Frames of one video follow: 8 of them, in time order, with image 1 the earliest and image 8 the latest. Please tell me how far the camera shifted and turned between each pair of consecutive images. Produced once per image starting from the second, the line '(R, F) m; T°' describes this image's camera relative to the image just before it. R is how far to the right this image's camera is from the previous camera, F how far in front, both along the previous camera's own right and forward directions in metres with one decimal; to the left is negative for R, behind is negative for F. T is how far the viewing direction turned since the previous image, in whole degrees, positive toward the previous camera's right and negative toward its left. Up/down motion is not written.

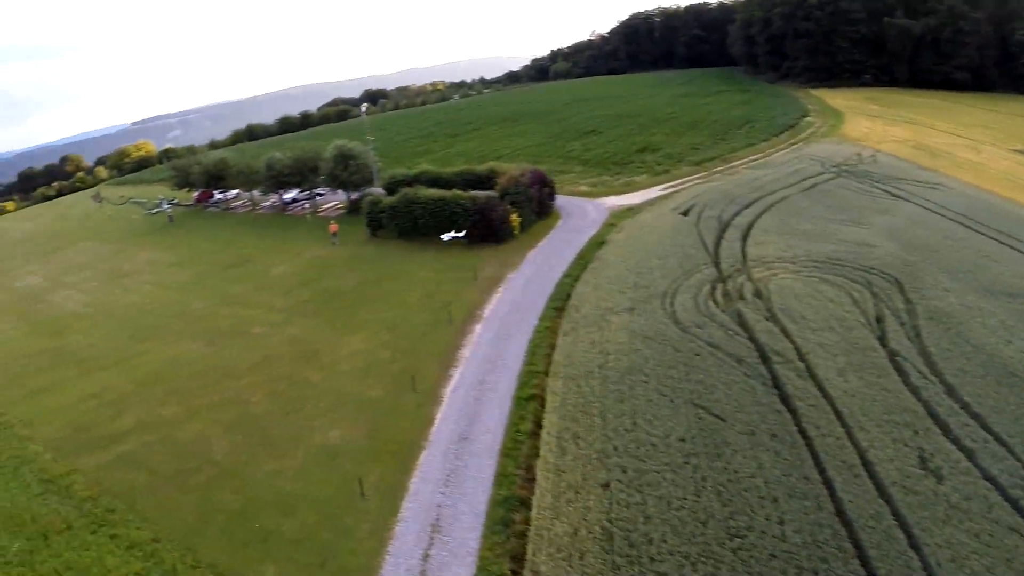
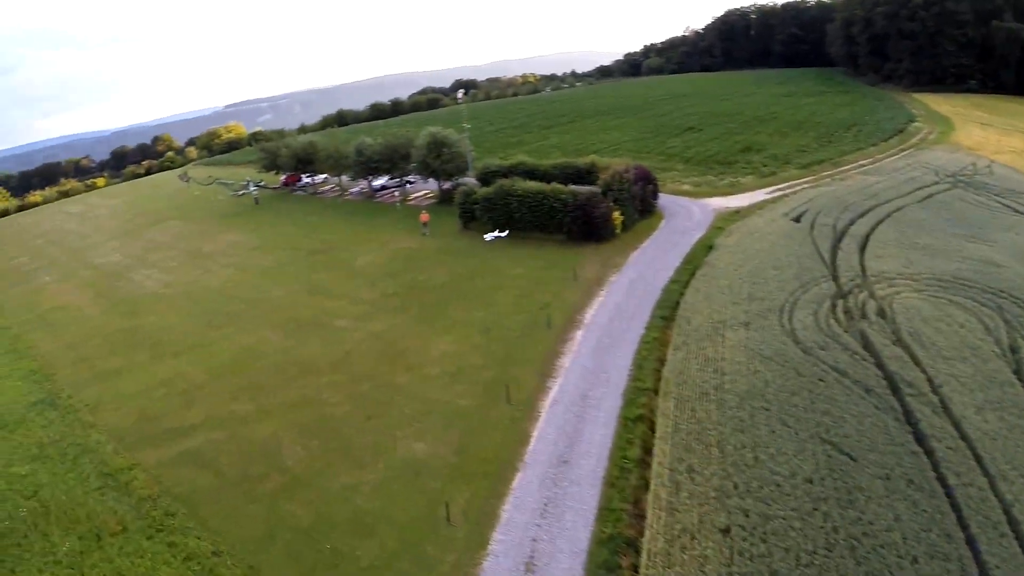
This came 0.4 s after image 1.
(-1.9, +4.1) m; -7°
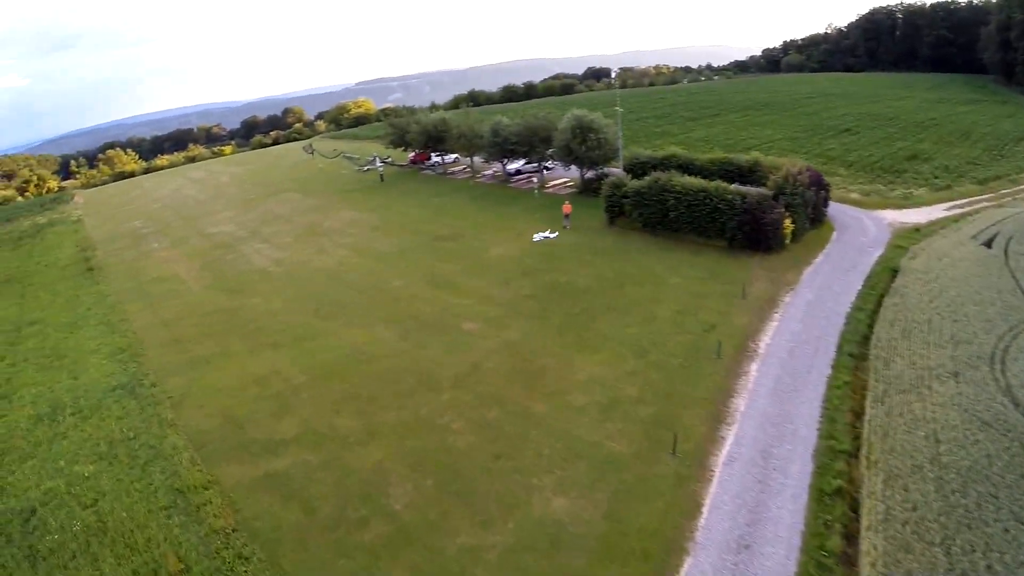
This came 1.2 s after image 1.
(-2.8, +5.9) m; -9°
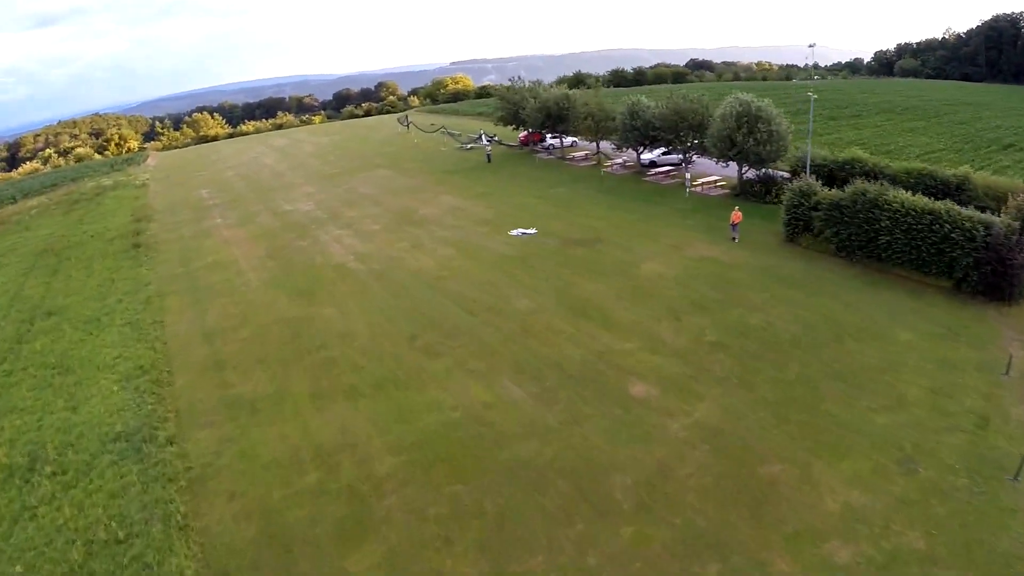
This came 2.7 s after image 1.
(-3.6, +8.1) m; -6°
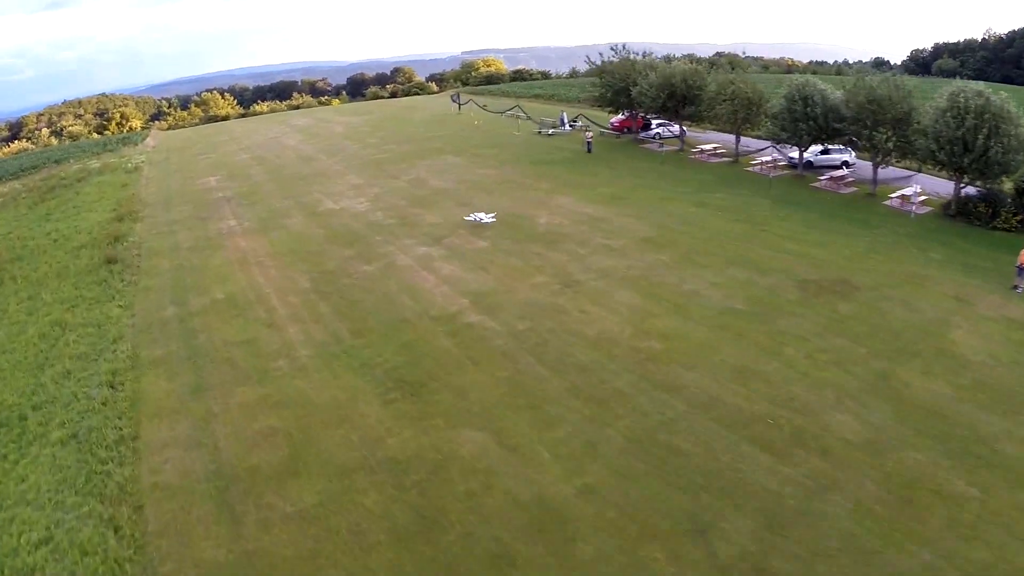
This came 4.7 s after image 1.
(-5.5, +9.9) m; +1°
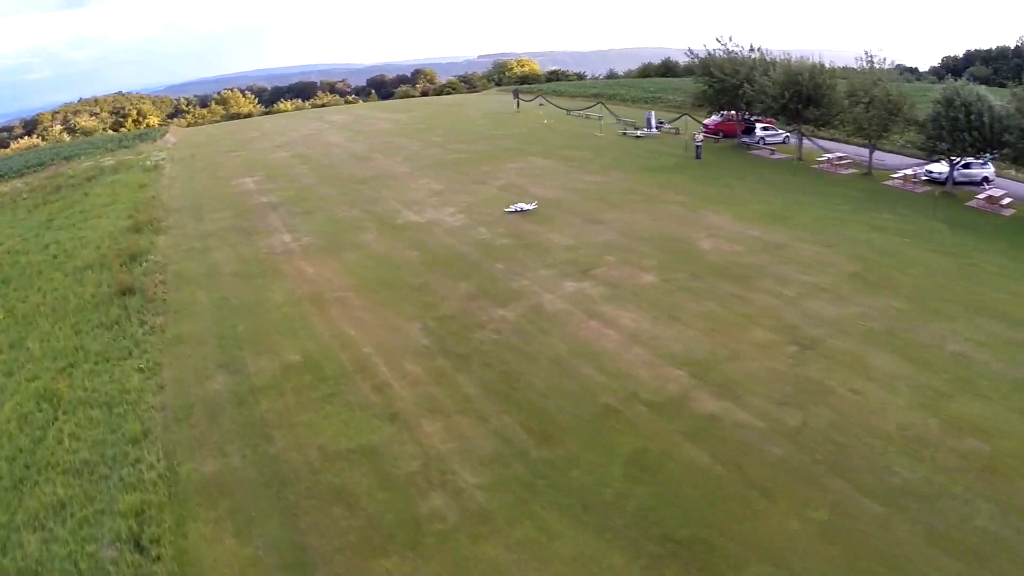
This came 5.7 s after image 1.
(-3.7, +5.0) m; 0°
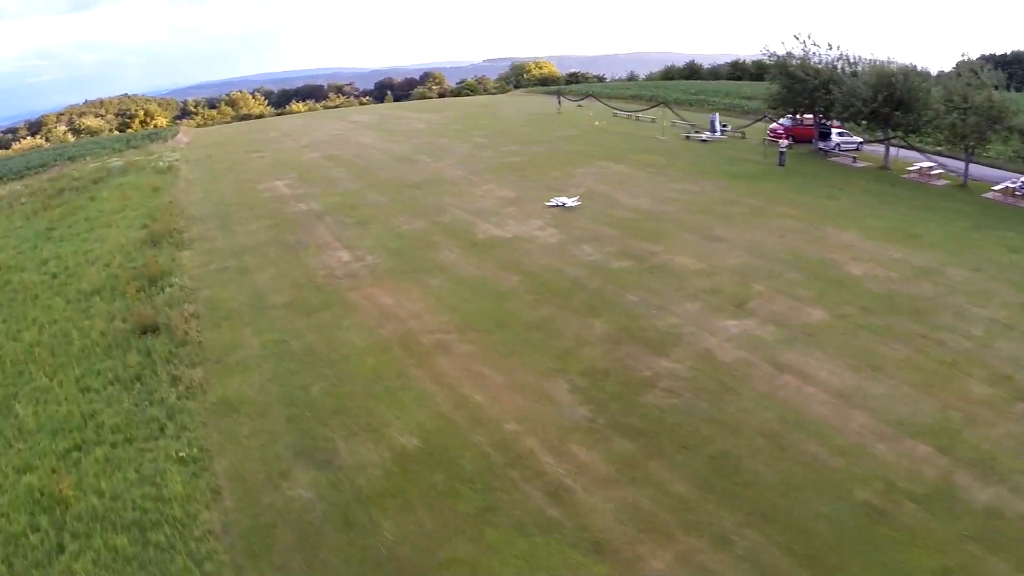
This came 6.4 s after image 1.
(-2.3, +2.8) m; +1°
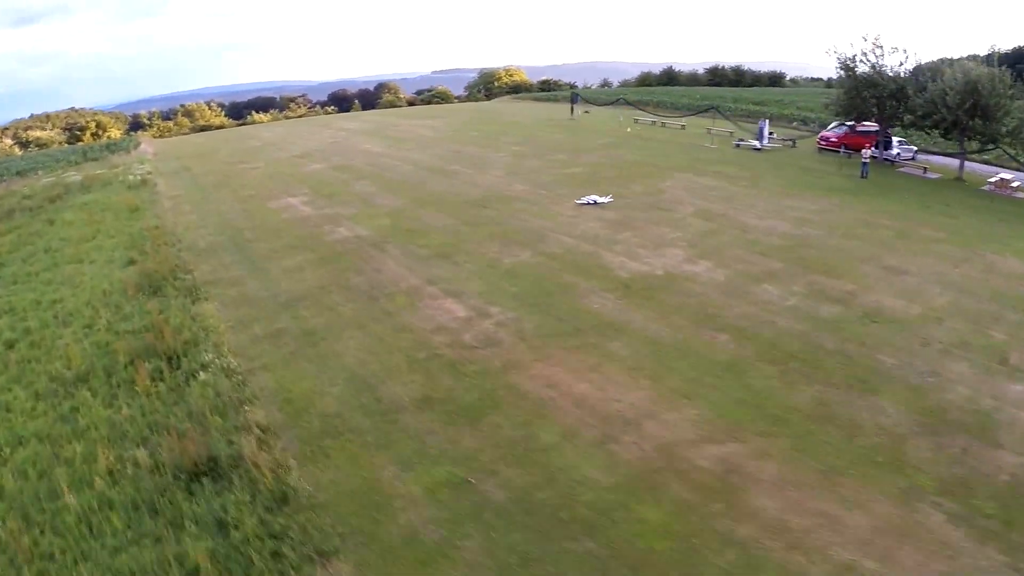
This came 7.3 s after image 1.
(-3.2, +3.6) m; +6°
